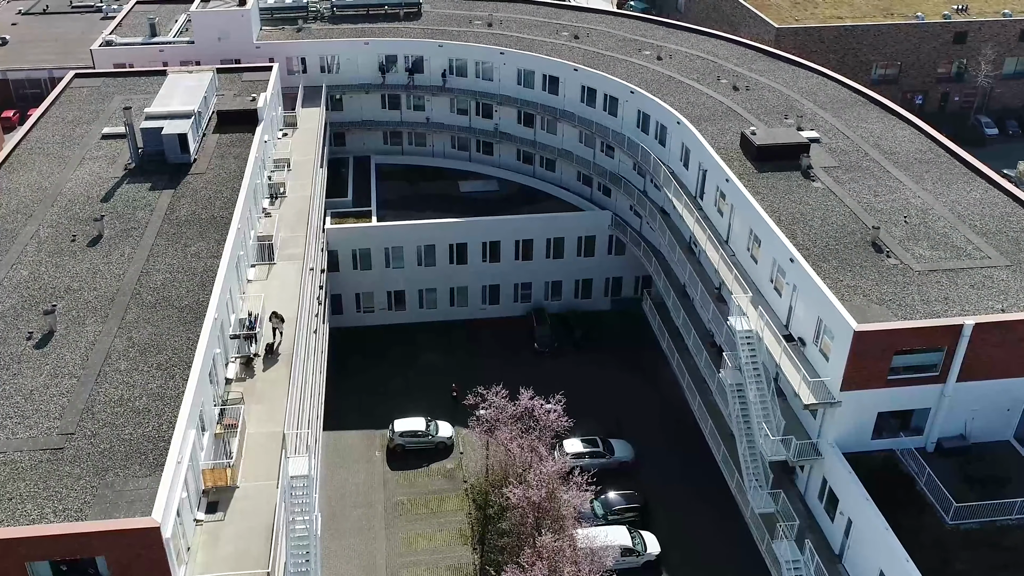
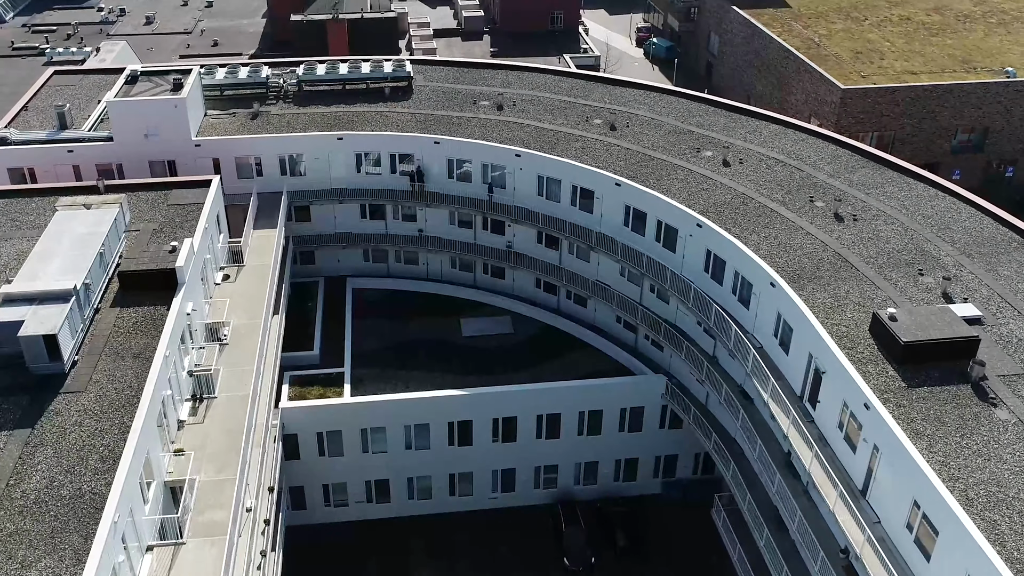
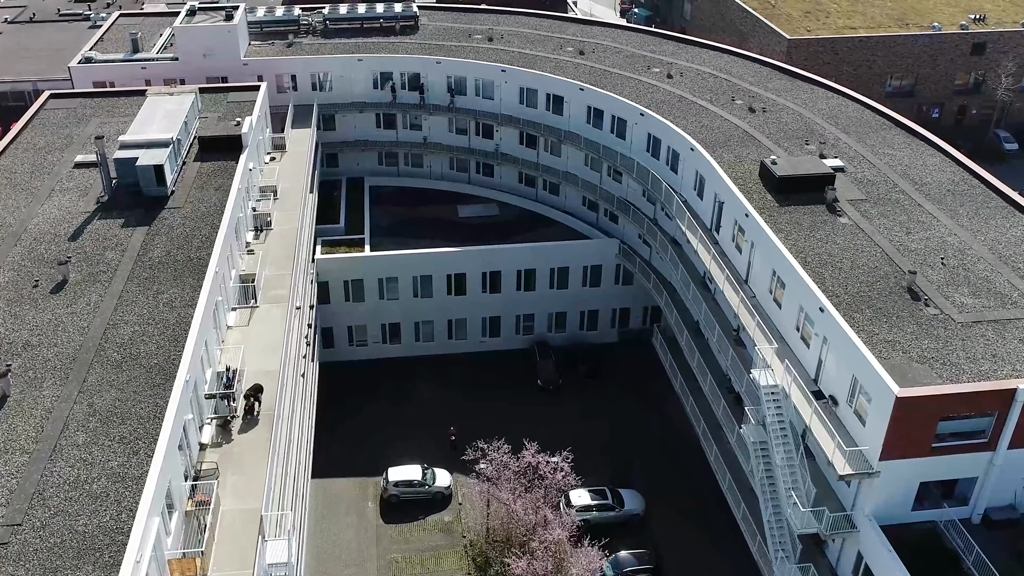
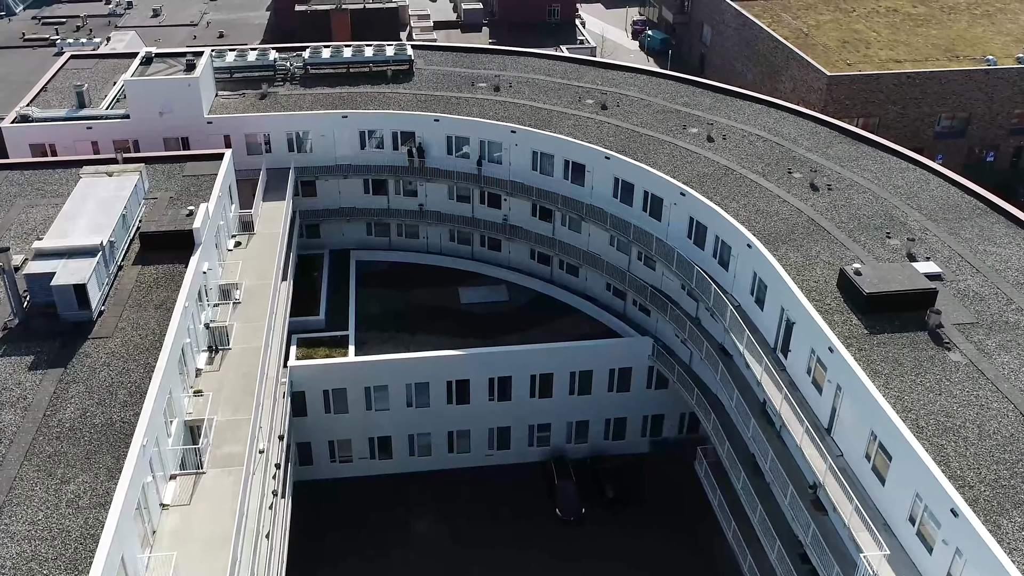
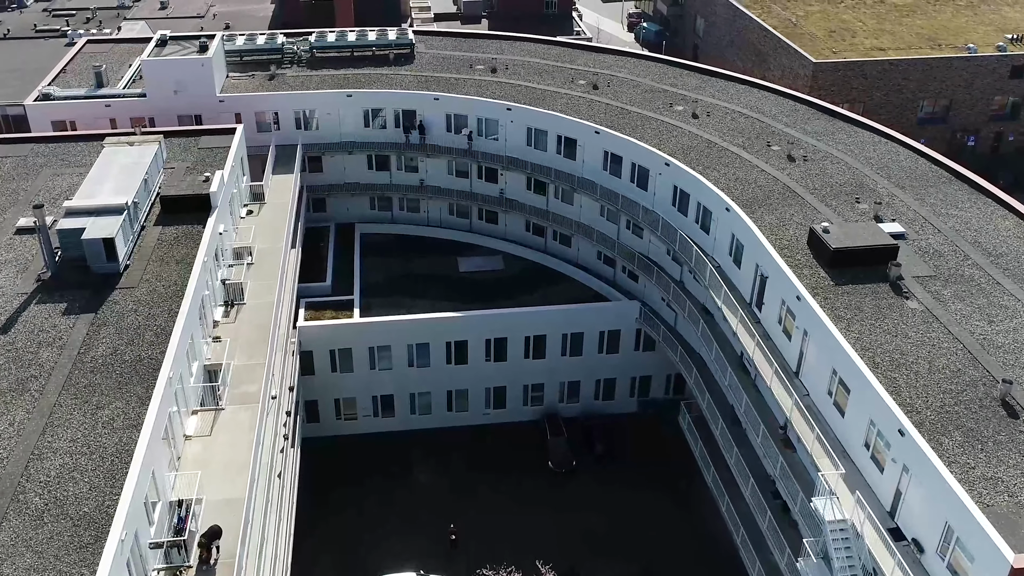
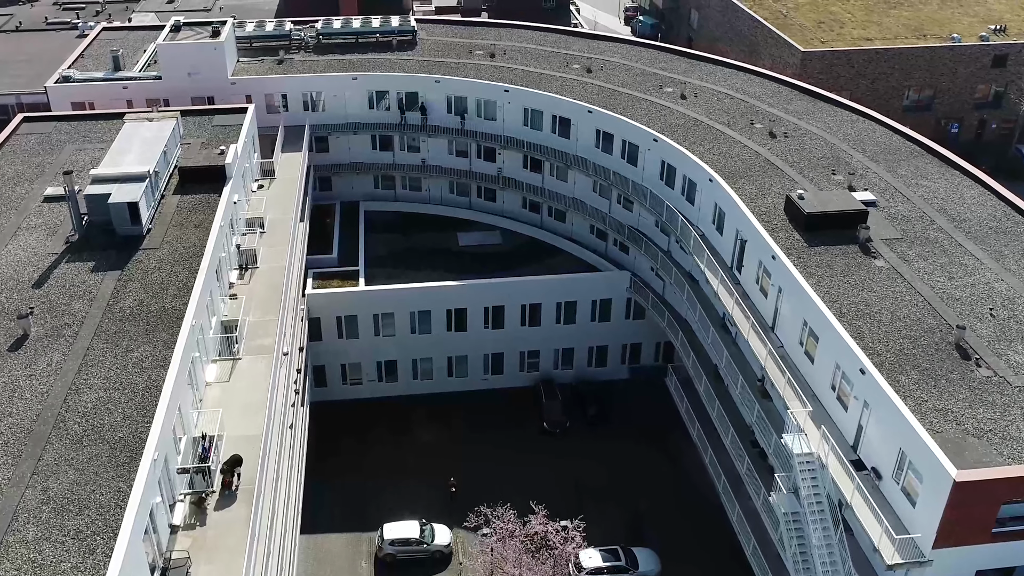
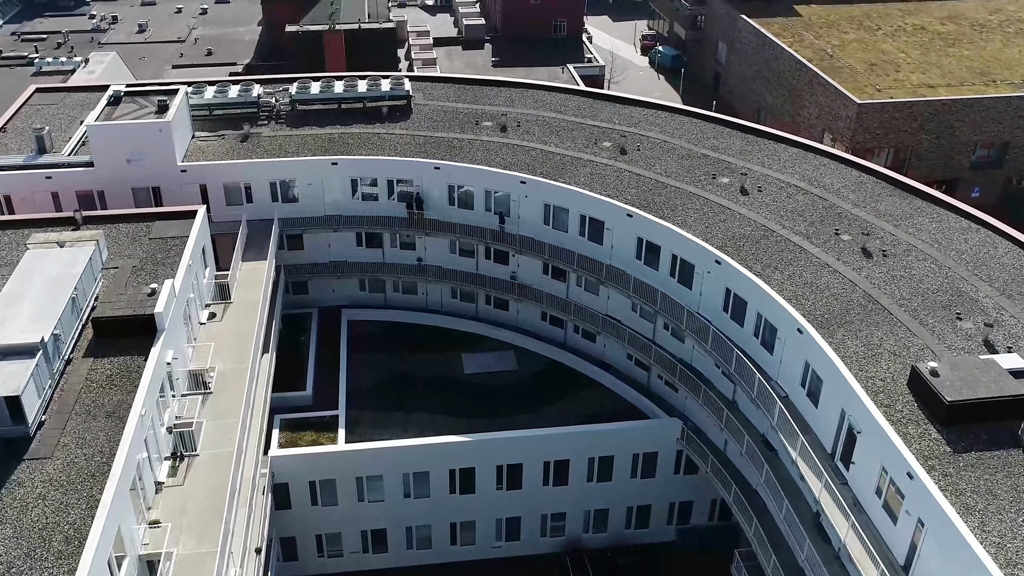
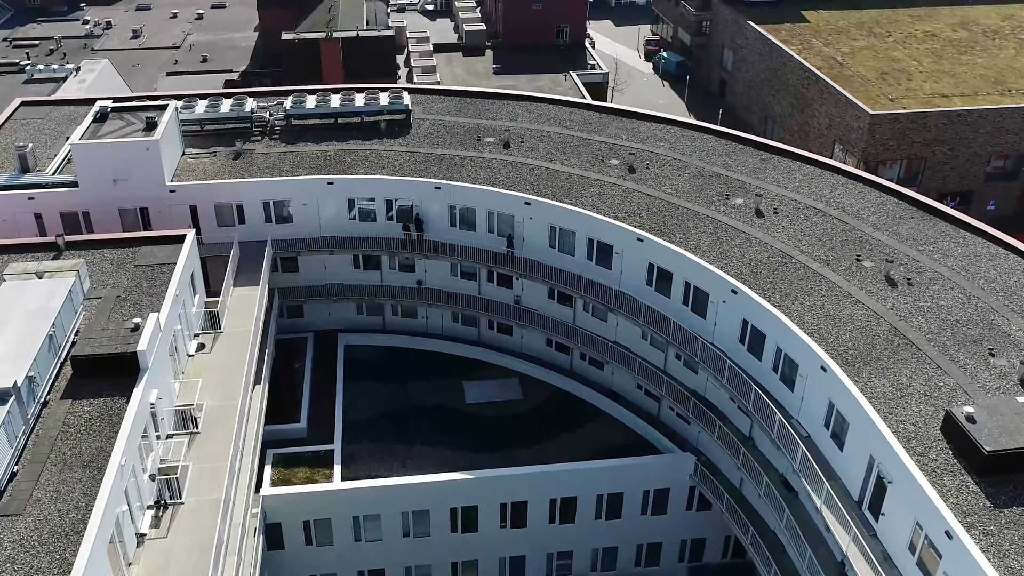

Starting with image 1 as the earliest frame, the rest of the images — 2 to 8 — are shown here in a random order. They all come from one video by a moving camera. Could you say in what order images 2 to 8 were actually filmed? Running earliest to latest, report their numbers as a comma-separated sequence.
3, 6, 5, 4, 2, 7, 8
